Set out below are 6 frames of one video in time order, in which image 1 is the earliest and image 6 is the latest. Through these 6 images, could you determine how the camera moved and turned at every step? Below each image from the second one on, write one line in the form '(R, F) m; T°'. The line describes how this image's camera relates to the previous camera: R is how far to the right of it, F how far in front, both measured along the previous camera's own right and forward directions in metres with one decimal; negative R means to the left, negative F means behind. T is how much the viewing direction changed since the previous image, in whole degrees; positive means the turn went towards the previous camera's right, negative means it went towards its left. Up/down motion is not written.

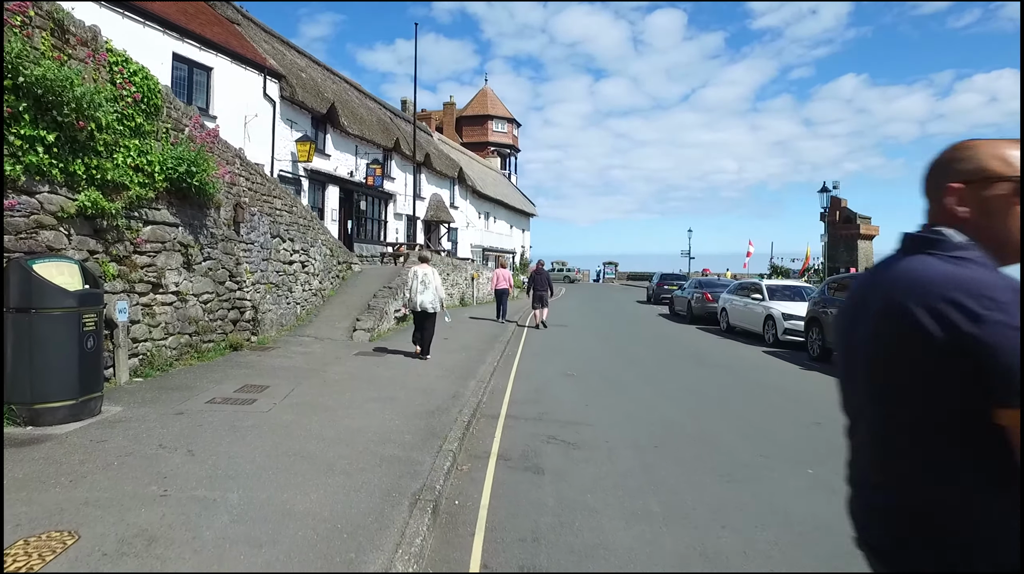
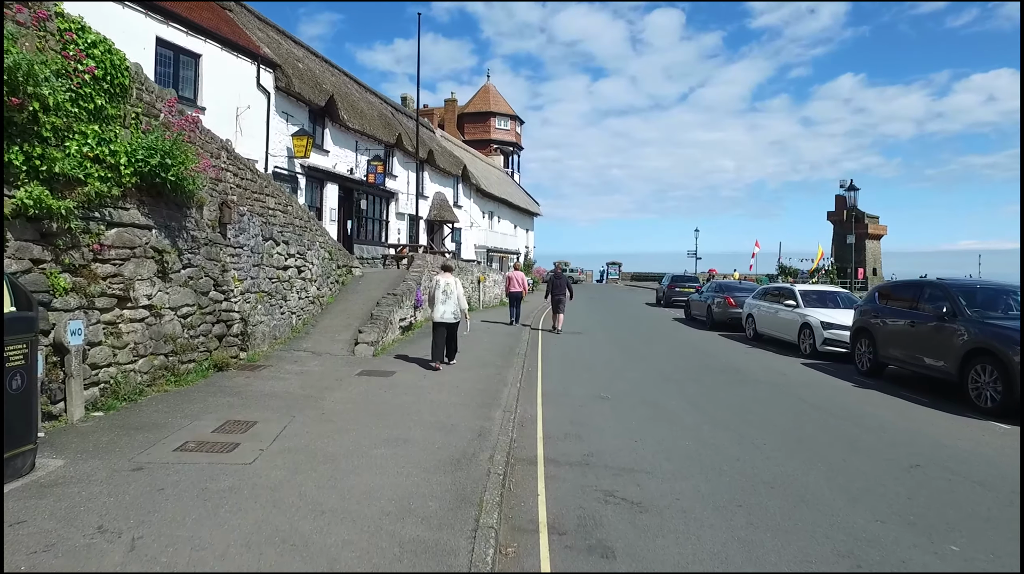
(-0.3, +1.2) m; 0°
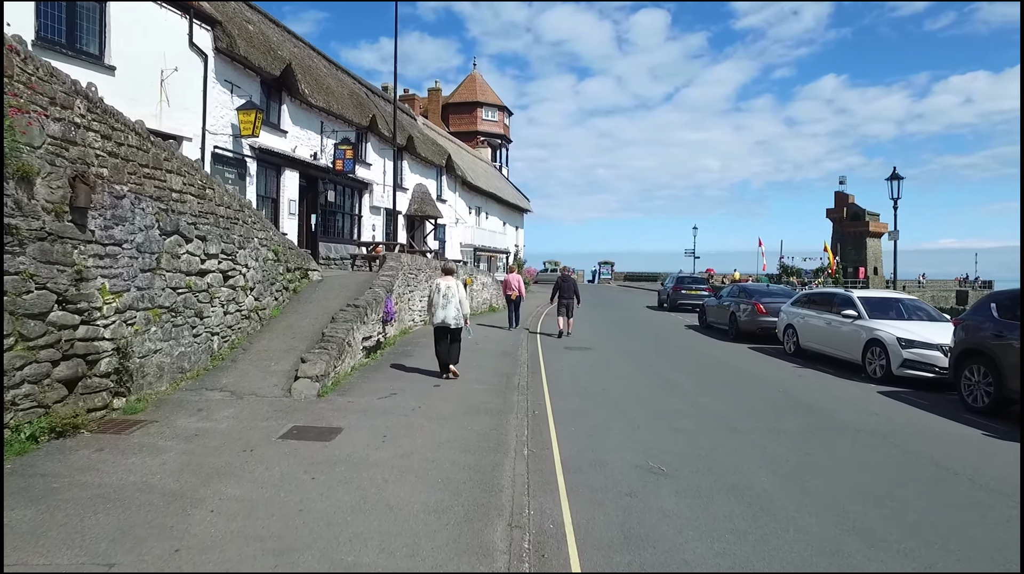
(-0.1, +3.0) m; +1°
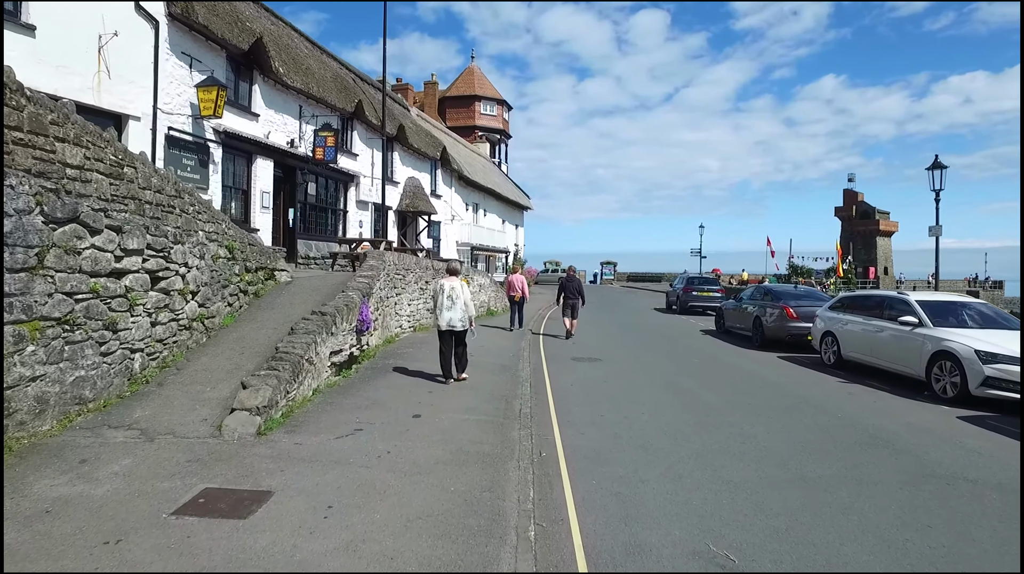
(0.0, +1.8) m; 0°
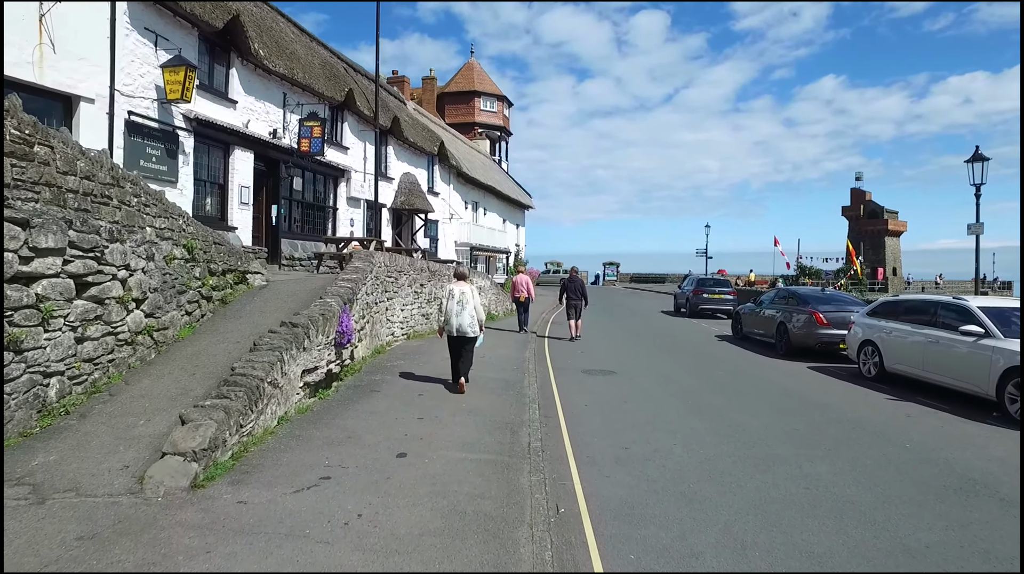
(-0.1, +1.3) m; 0°
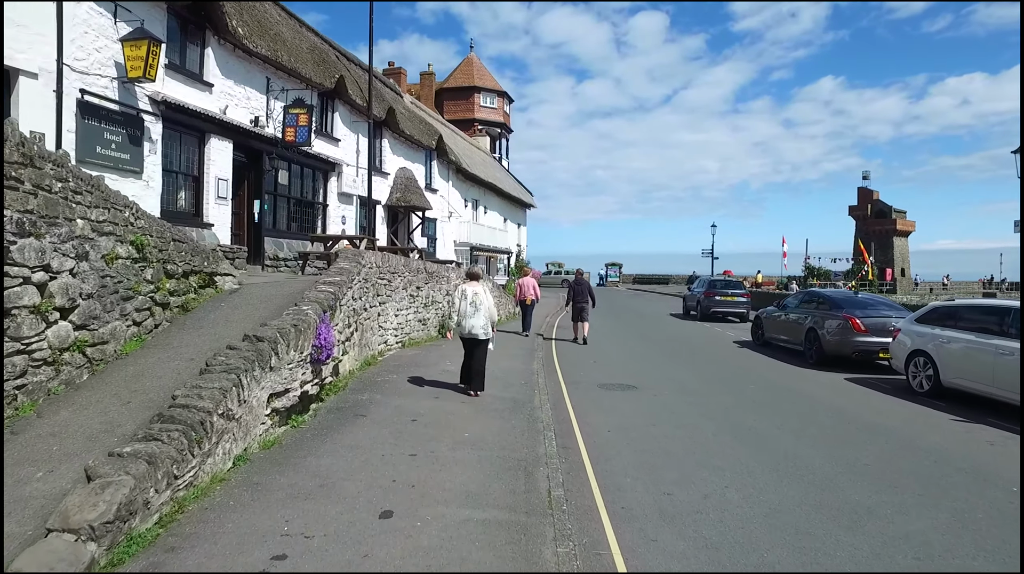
(-0.1, +1.3) m; 0°
